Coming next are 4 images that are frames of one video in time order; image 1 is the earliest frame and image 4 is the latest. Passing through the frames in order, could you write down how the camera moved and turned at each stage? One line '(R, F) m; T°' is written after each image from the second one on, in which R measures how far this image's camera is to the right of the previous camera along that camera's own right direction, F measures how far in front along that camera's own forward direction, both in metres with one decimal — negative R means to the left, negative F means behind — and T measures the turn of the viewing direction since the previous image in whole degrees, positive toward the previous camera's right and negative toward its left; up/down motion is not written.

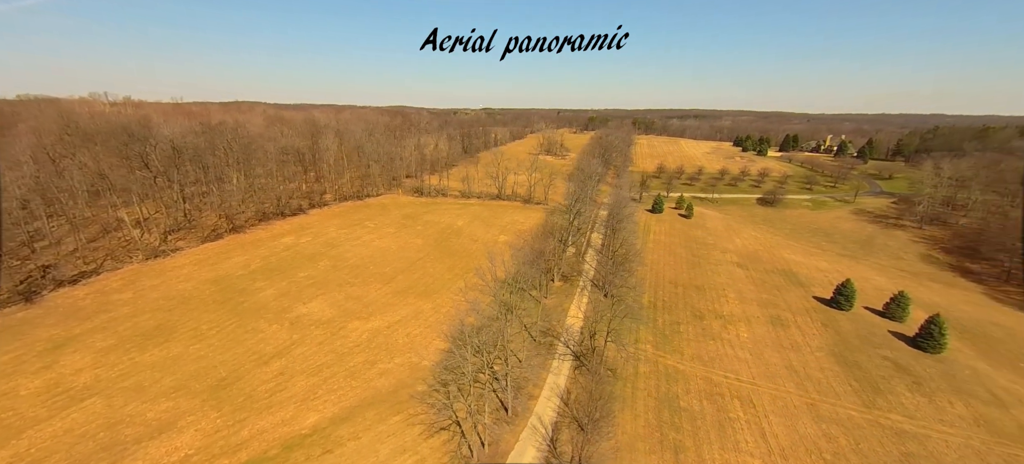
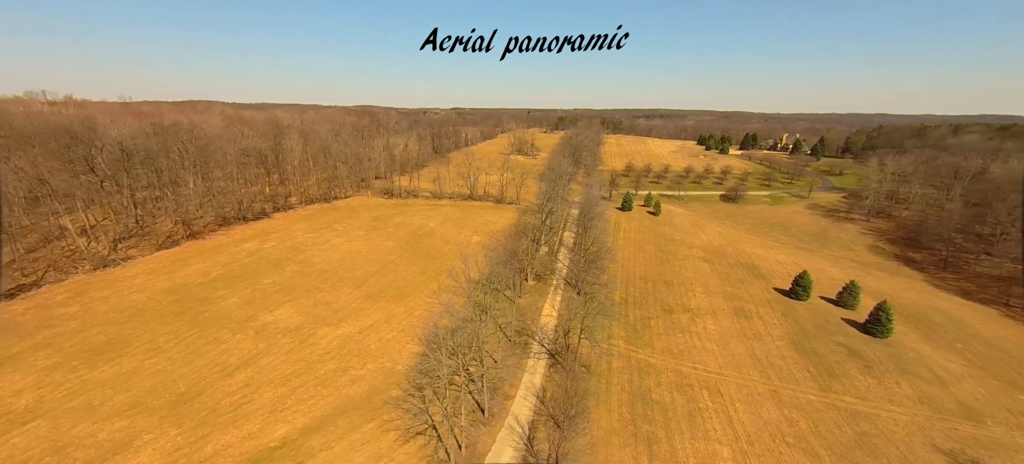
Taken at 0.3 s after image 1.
(+3.4, +1.7) m; -8°
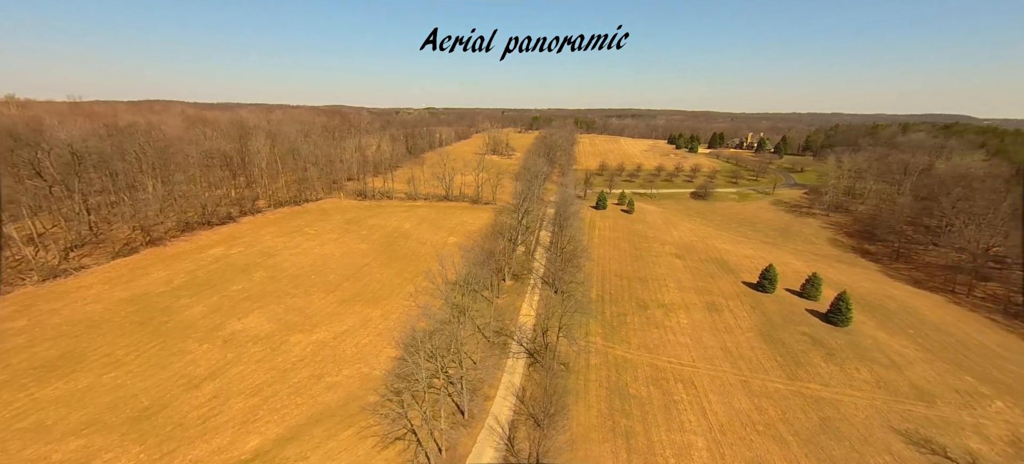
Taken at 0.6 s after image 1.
(+0.2, 0.0) m; +3°
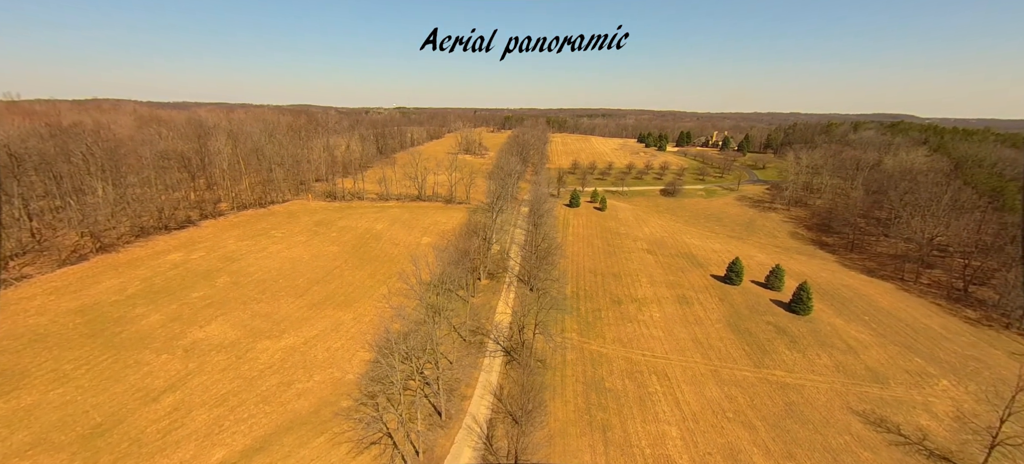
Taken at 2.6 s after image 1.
(+0.2, 0.0) m; +3°
